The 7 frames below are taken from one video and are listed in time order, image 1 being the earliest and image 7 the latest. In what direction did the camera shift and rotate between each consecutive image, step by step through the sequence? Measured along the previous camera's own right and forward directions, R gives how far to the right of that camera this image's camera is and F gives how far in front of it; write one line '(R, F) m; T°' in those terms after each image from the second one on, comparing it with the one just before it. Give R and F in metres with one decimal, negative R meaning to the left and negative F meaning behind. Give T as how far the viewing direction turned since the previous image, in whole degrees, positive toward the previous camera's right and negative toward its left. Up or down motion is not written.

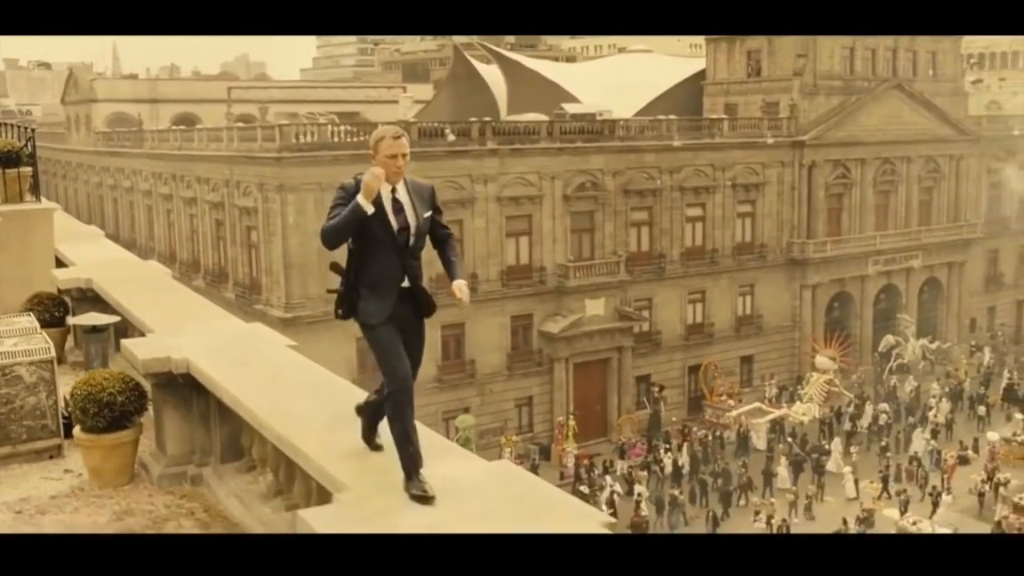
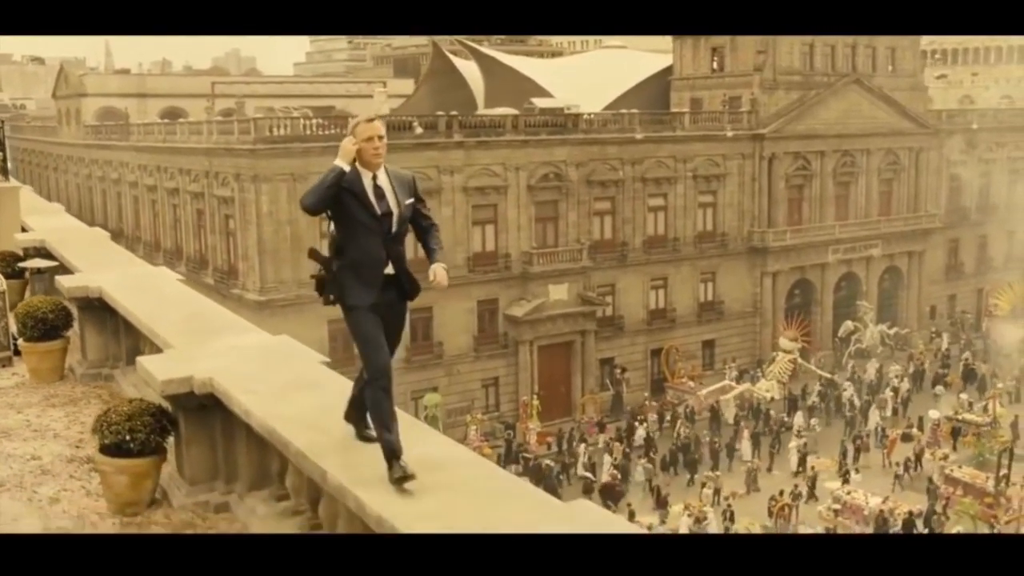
(+0.4, -0.3) m; -2°
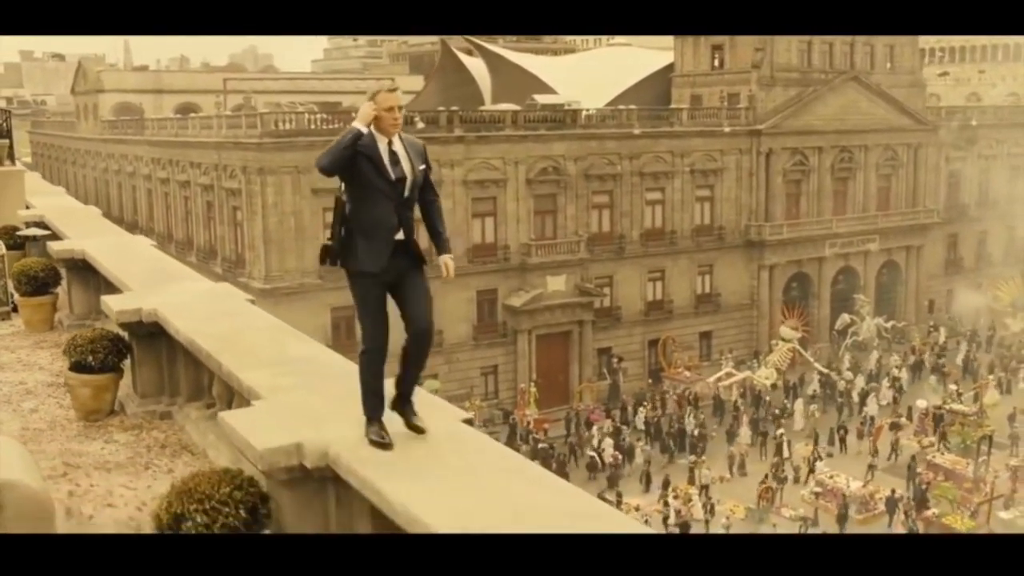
(+0.3, -0.2) m; -2°
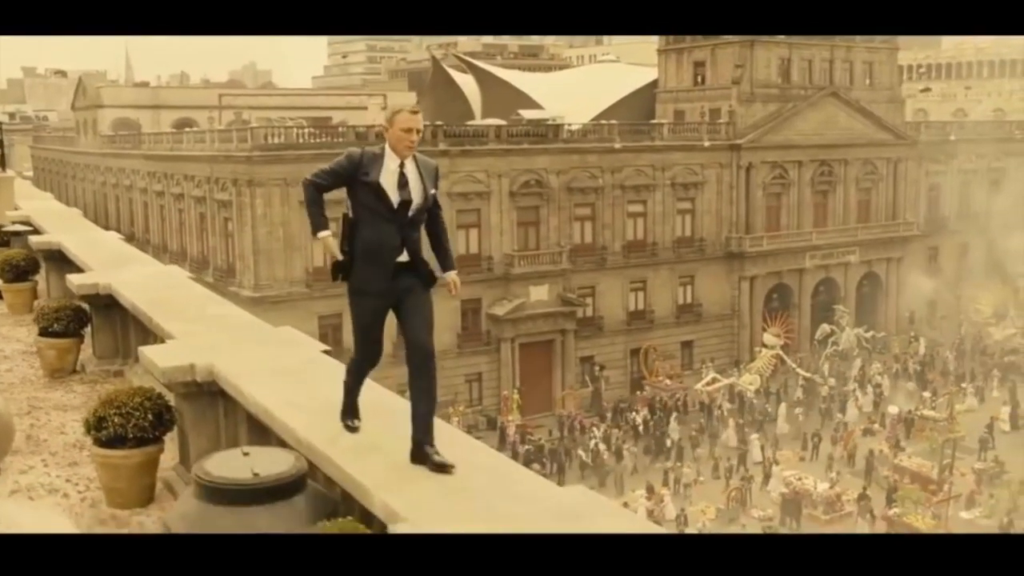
(+0.2, -0.2) m; -1°
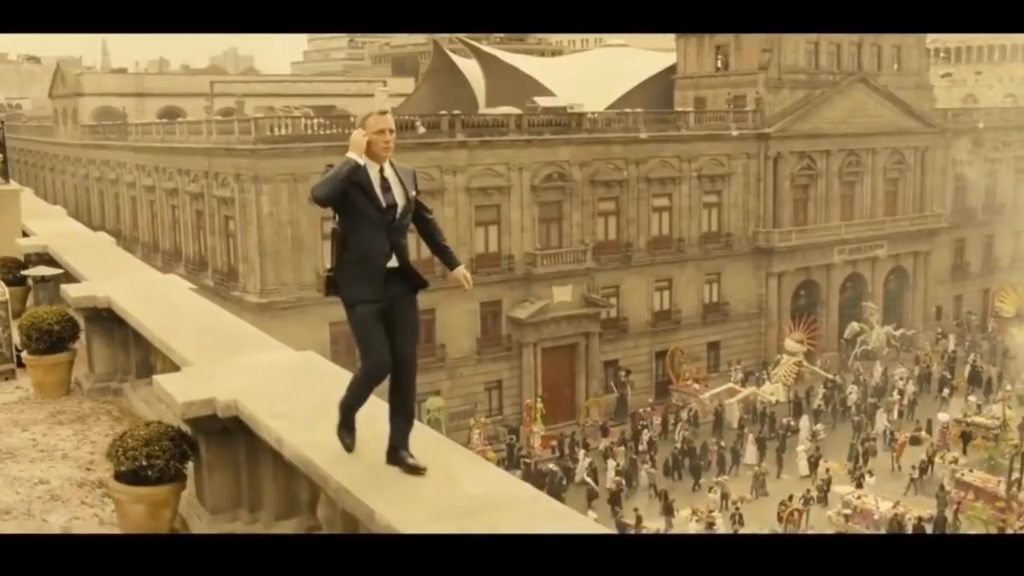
(-0.5, +0.5) m; +4°
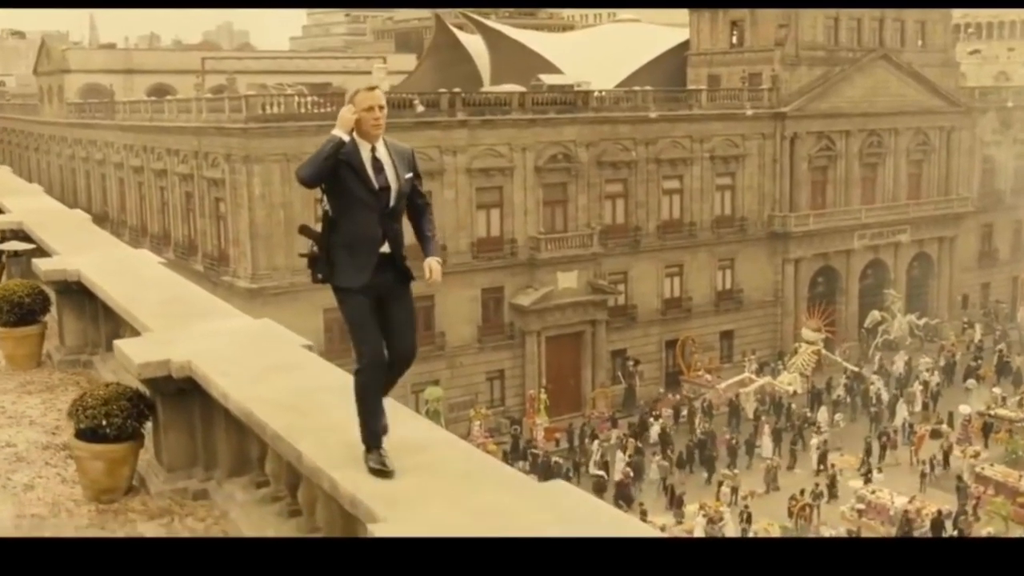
(+0.1, +0.3) m; -1°
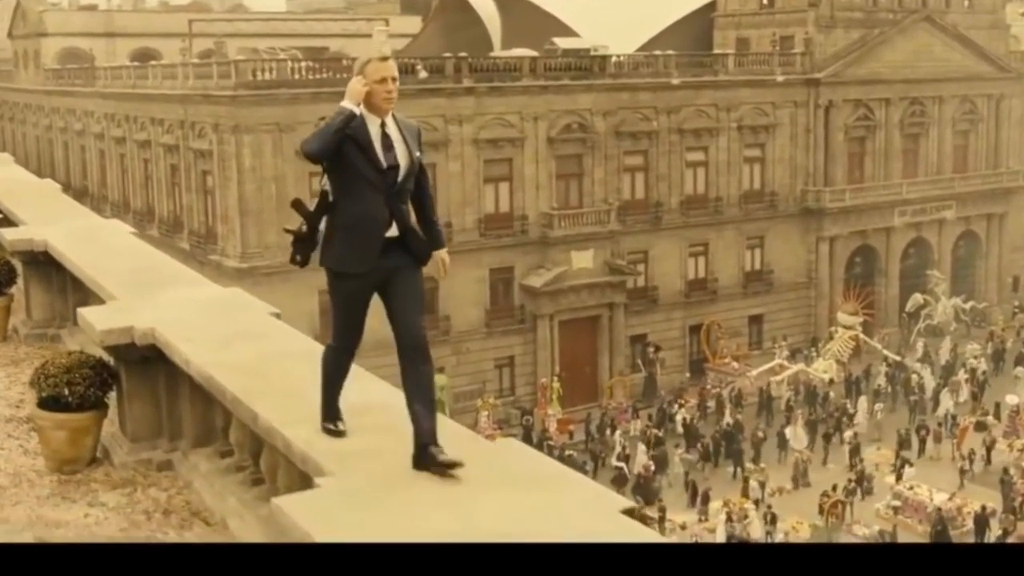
(+0.1, +0.5) m; -2°
